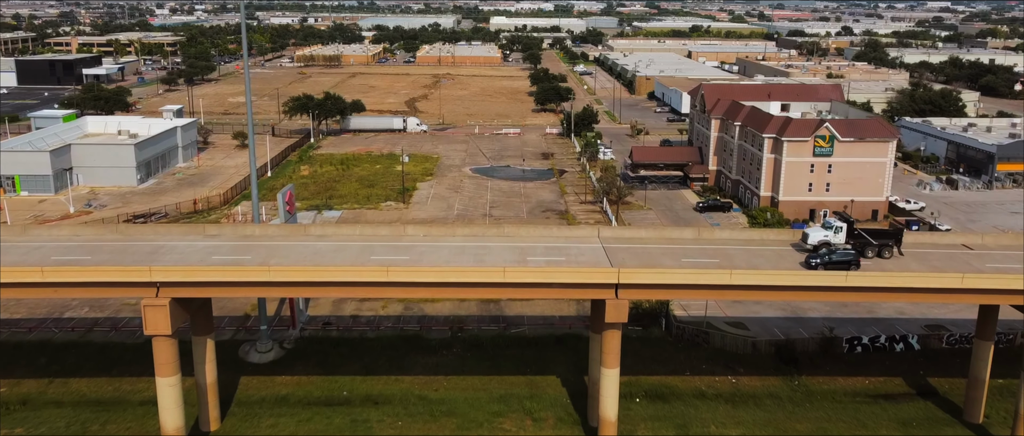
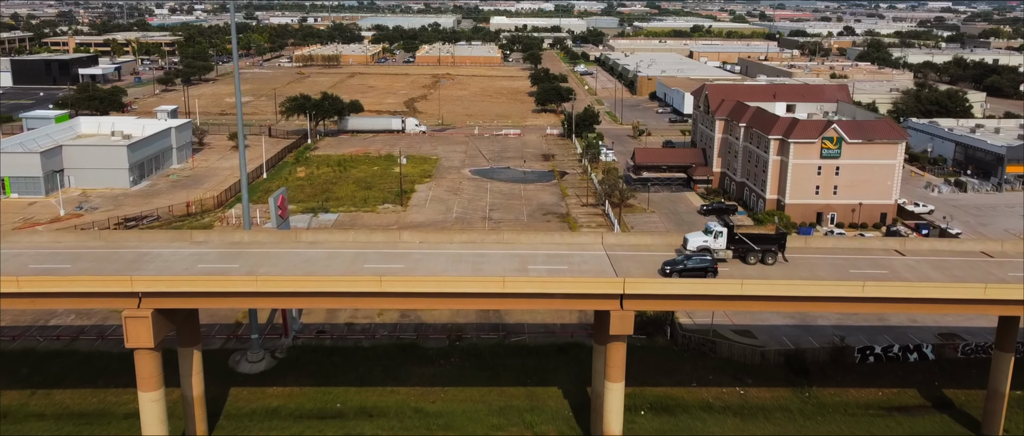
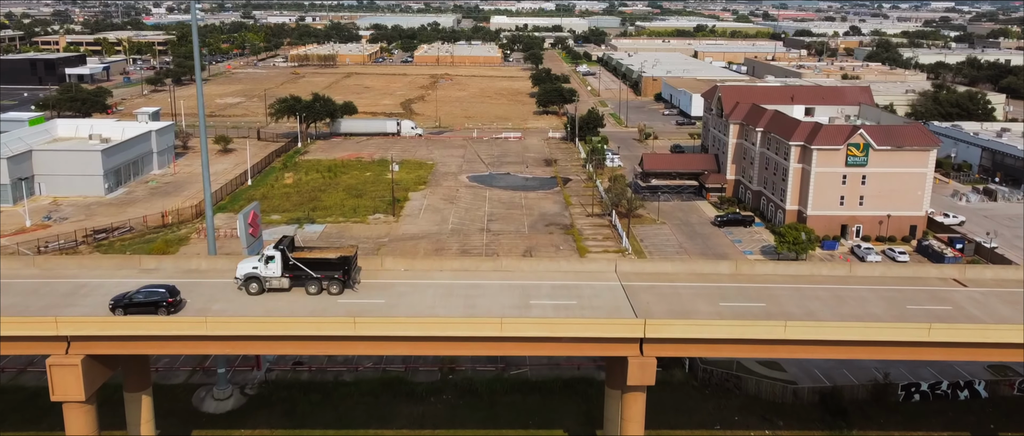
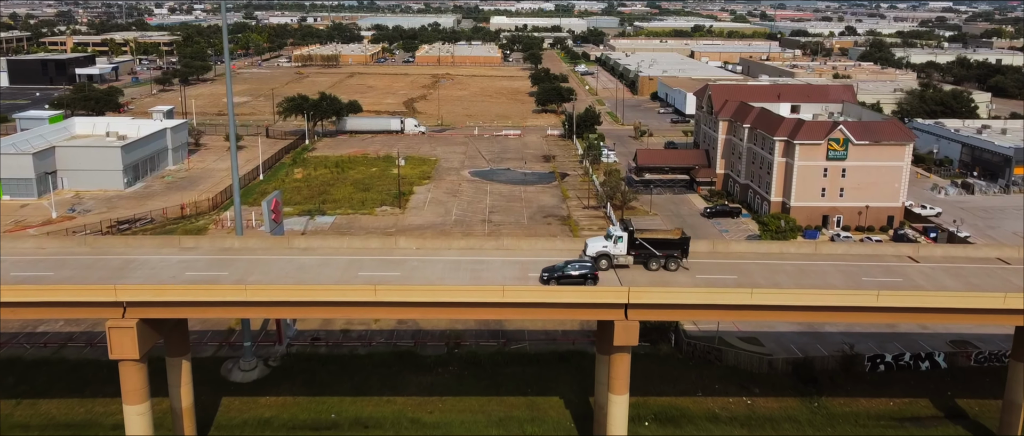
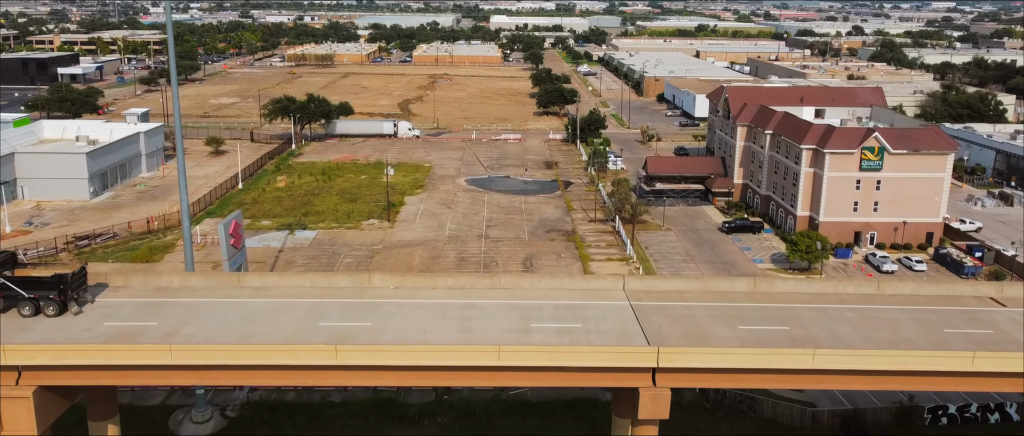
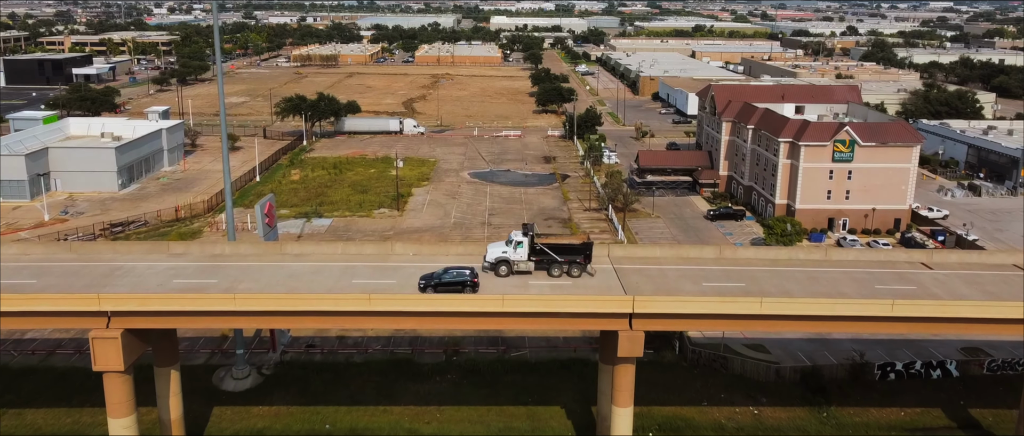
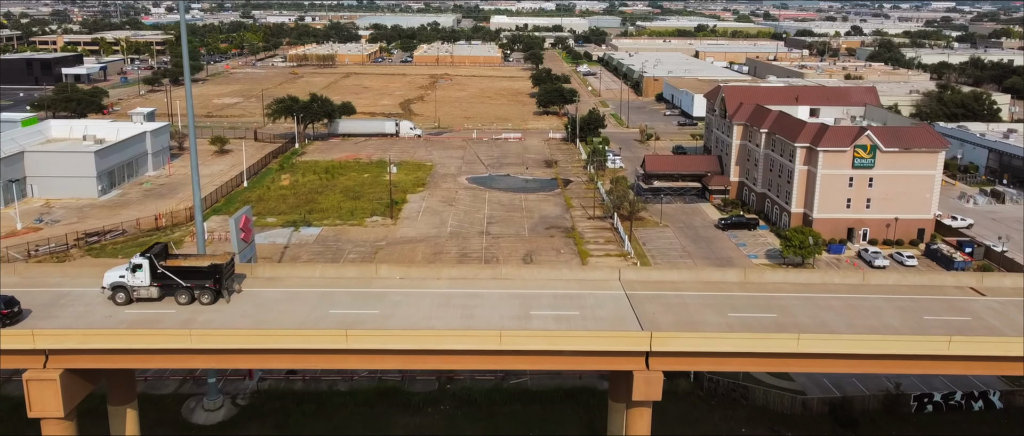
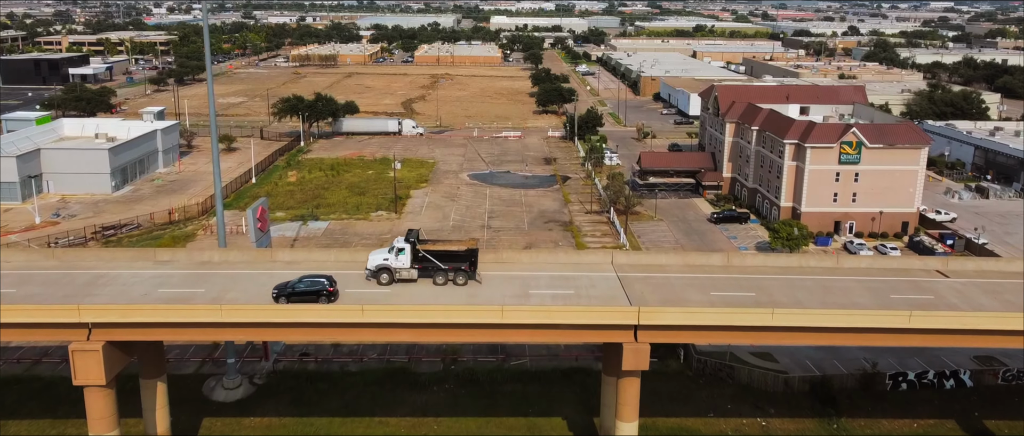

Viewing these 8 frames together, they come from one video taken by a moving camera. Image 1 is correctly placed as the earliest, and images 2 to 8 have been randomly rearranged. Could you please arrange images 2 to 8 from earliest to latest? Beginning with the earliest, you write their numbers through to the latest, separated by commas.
2, 4, 6, 8, 3, 7, 5
